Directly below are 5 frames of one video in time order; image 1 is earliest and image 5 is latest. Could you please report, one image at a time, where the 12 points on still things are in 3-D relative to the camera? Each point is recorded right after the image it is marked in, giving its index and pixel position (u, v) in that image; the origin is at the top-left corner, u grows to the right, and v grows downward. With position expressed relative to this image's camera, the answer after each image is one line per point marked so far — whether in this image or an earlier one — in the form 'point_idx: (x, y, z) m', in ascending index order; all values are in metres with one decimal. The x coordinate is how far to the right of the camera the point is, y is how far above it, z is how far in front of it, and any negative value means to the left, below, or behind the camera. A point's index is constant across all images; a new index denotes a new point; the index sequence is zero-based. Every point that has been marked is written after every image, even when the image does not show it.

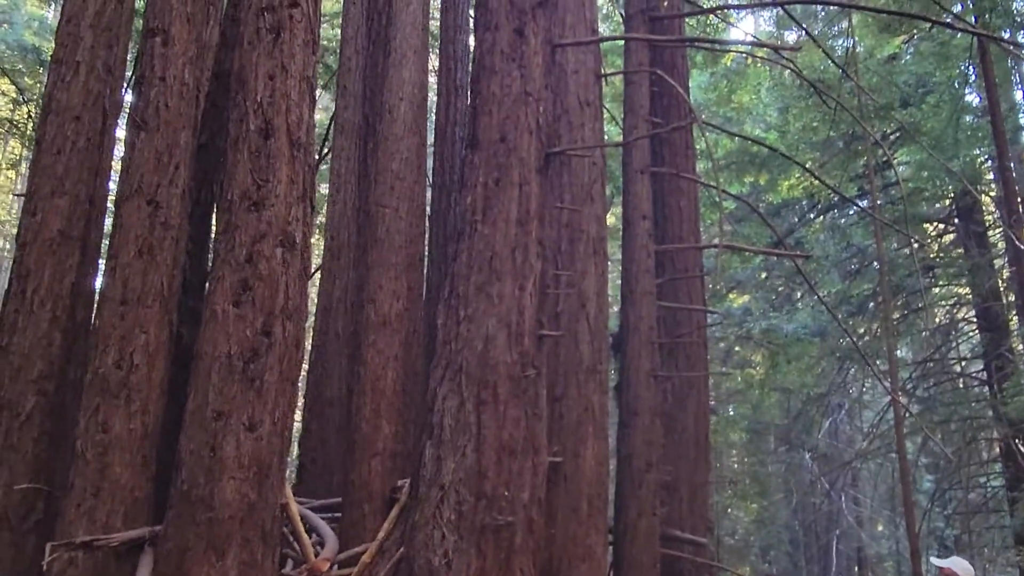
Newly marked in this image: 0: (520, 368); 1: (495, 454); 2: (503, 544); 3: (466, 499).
0: (0.0, -0.4, +5.6) m
1: (-0.1, -0.8, +5.3) m
2: (0.0, -1.2, +5.2) m
3: (-0.2, -1.0, +5.2) m
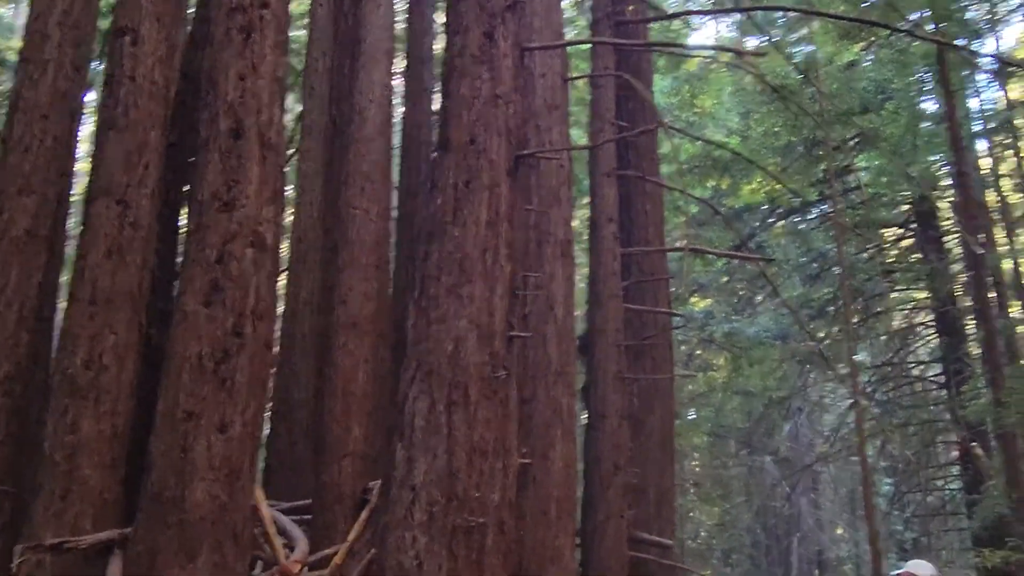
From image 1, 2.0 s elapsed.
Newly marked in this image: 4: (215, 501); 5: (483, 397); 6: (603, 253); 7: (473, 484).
0: (-0.1, -0.4, +5.6) m
1: (-0.2, -0.8, +5.4) m
2: (-0.2, -1.2, +5.2) m
3: (-0.4, -1.0, +5.3) m
4: (-1.3, -0.9, +5.0) m
5: (-0.1, -0.5, +5.5) m
6: (+0.7, +0.3, +8.5) m
7: (-0.2, -0.9, +5.3) m
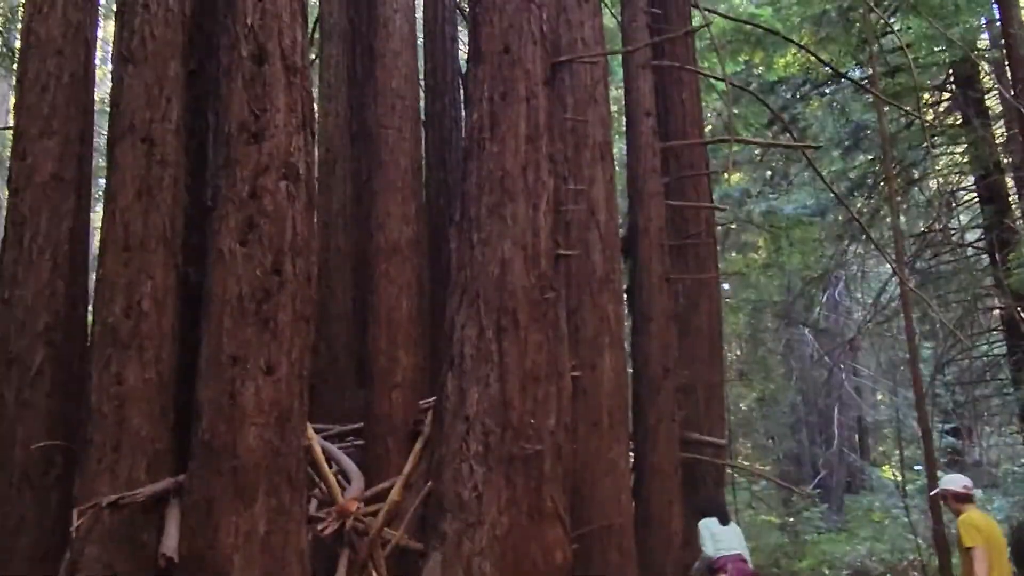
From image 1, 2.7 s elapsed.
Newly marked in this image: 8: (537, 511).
0: (+0.1, 0.0, +5.4) m
1: (0.0, -0.4, +5.2) m
2: (+0.1, -0.8, +5.2) m
3: (-0.1, -0.7, +5.2) m
4: (-1.1, -0.7, +4.9) m
5: (+0.1, -0.2, +5.3) m
6: (+0.9, +1.0, +8.2) m
7: (+0.1, -0.6, +5.2) m
8: (+0.1, -1.0, +5.2) m
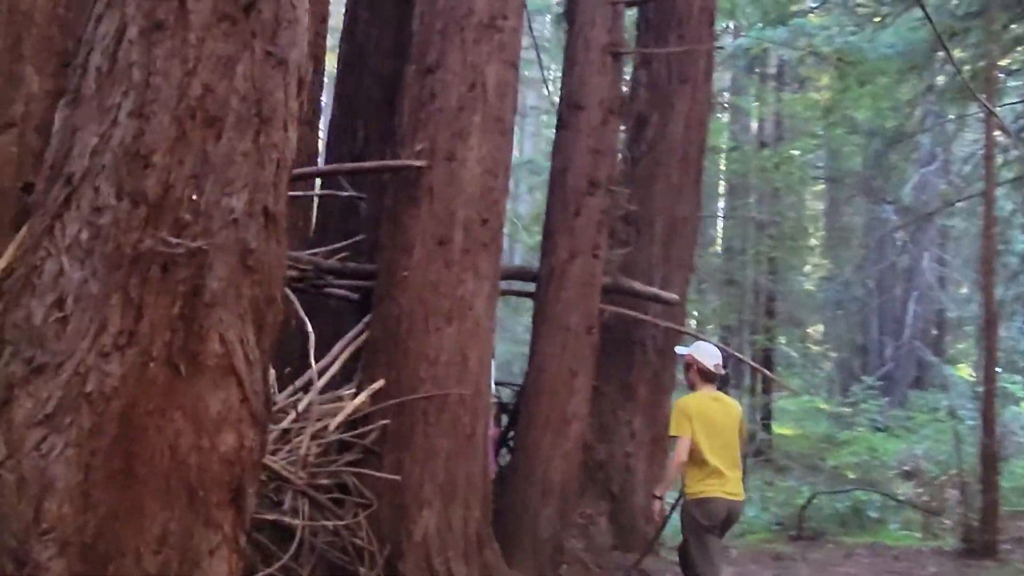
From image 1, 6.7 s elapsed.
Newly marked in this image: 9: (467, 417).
0: (-0.7, +0.8, +3.0) m
1: (-0.9, +0.4, +2.9) m
2: (-0.8, 0.0, +2.8) m
3: (-1.0, +0.2, +2.8) m
4: (-2.0, +0.2, +2.6) m
5: (-0.8, +0.7, +2.9) m
6: (+0.4, +2.1, +5.6) m
7: (-0.8, +0.3, +2.8) m
8: (-0.8, -0.2, +2.8) m
9: (-0.2, -0.5, +4.5) m
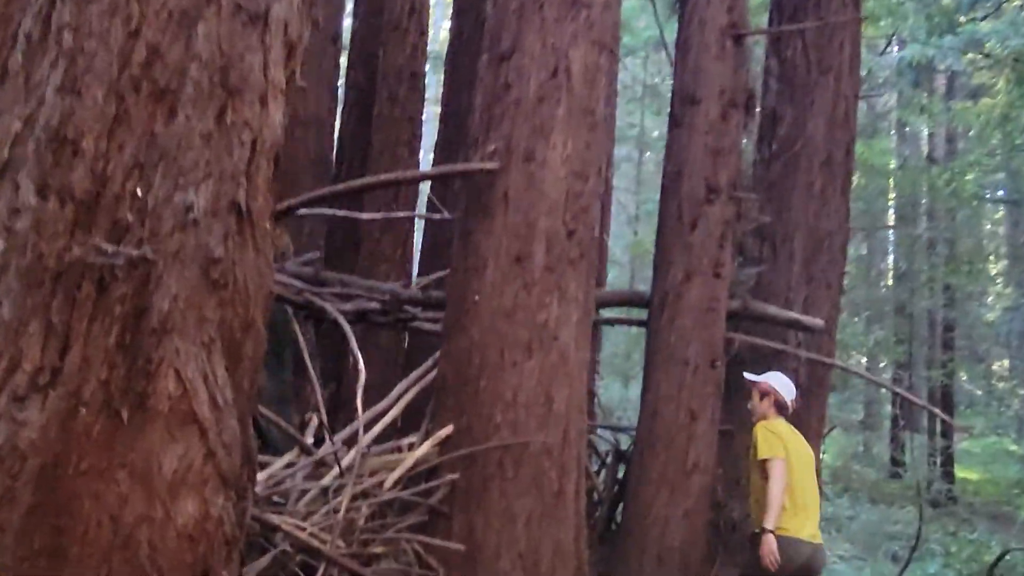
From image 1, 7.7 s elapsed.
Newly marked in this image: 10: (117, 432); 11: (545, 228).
0: (-0.6, +0.8, +2.3) m
1: (-0.8, +0.4, +2.2) m
2: (-0.8, 0.0, +2.2) m
3: (-0.9, +0.2, +2.2) m
4: (-1.9, +0.2, +2.1) m
5: (-0.7, +0.7, +2.3) m
6: (+0.8, +2.0, +4.8) m
7: (-0.8, +0.2, +2.2) m
8: (-0.7, -0.2, +2.2) m
9: (+0.1, -0.6, +3.7) m
10: (-0.8, -0.3, +2.2) m
11: (+0.1, +0.2, +3.7) m
